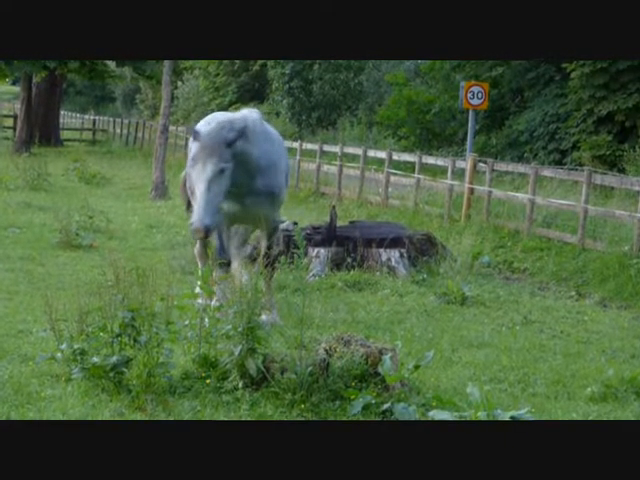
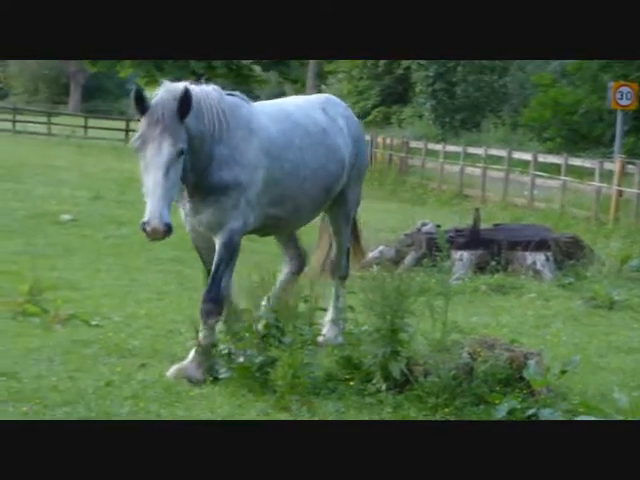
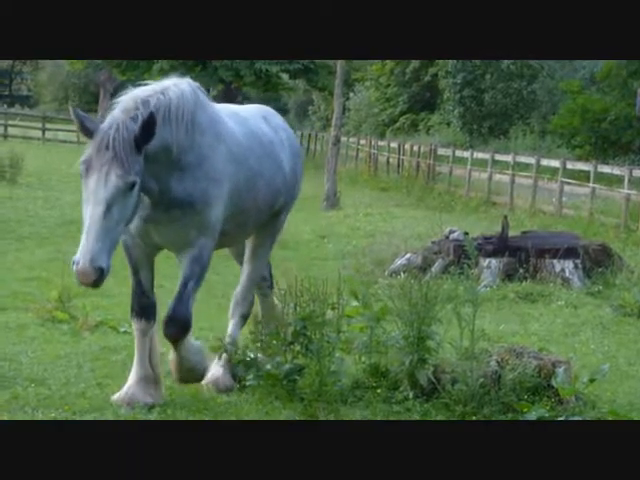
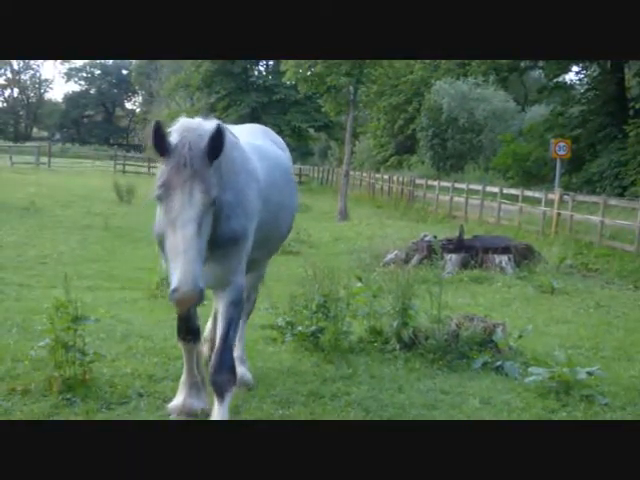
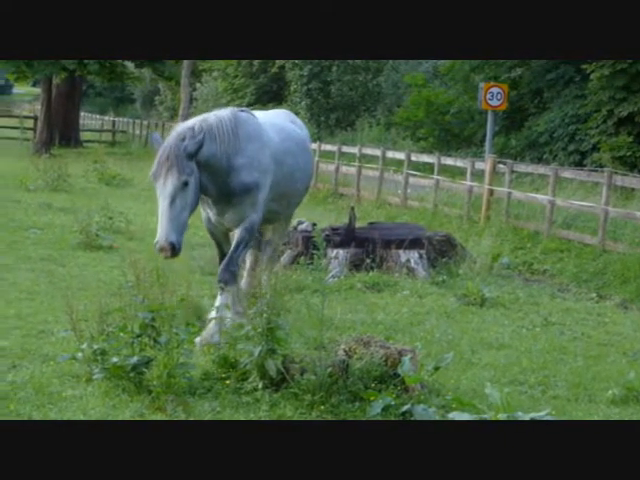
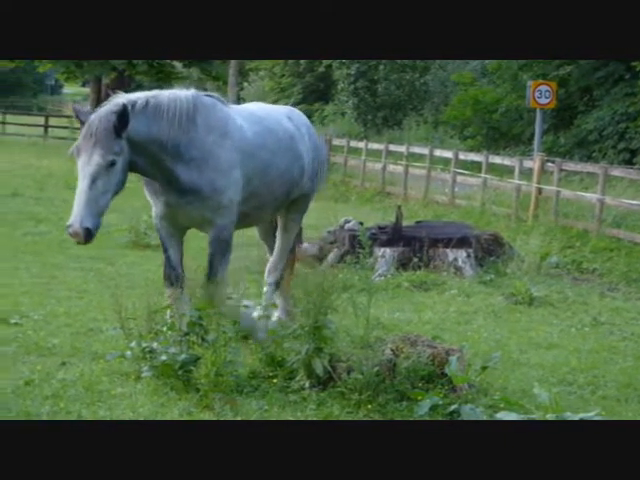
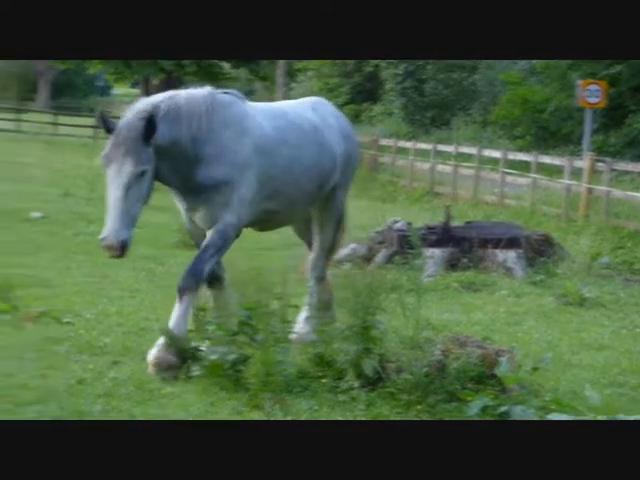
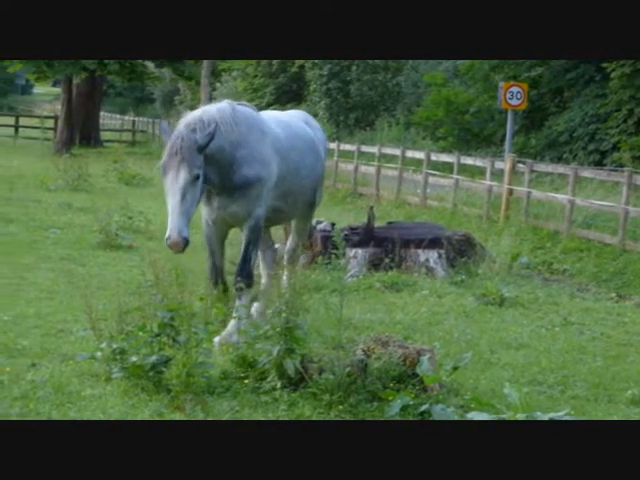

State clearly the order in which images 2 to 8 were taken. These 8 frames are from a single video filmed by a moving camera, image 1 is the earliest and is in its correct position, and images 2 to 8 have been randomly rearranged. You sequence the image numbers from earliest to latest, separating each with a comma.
5, 8, 6, 7, 2, 3, 4
